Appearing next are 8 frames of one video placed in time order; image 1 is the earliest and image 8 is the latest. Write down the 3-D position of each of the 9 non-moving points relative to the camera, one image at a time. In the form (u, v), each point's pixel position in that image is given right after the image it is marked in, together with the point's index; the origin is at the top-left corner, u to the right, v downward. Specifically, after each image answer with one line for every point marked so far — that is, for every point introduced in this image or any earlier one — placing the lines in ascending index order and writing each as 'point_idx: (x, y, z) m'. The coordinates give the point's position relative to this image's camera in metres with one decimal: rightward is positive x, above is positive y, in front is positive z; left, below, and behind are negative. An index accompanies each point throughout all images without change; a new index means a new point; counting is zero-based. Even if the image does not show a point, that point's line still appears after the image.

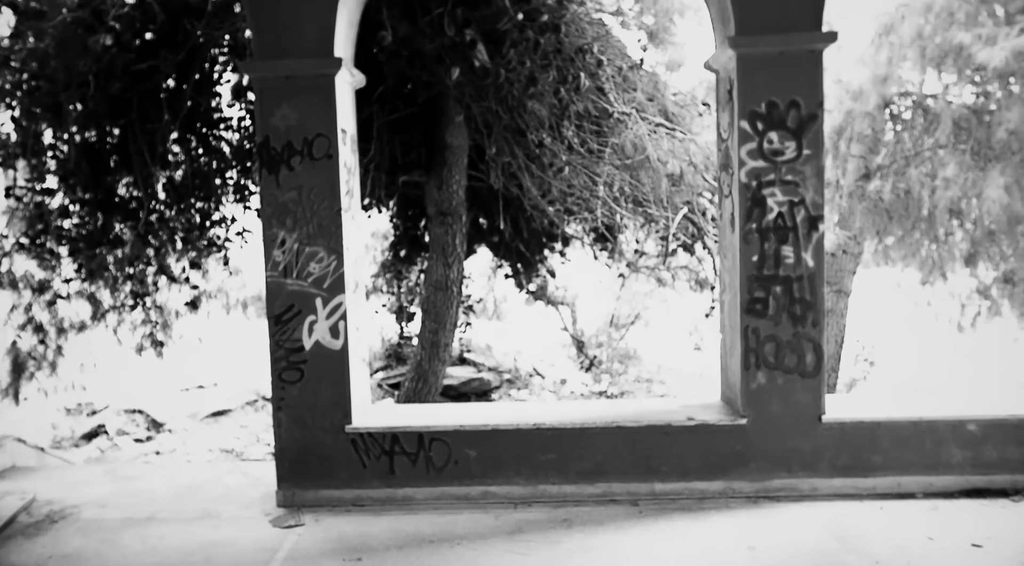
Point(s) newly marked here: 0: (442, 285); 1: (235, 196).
0: (-0.7, 0.0, +6.8) m
1: (-2.5, +0.8, +6.4) m
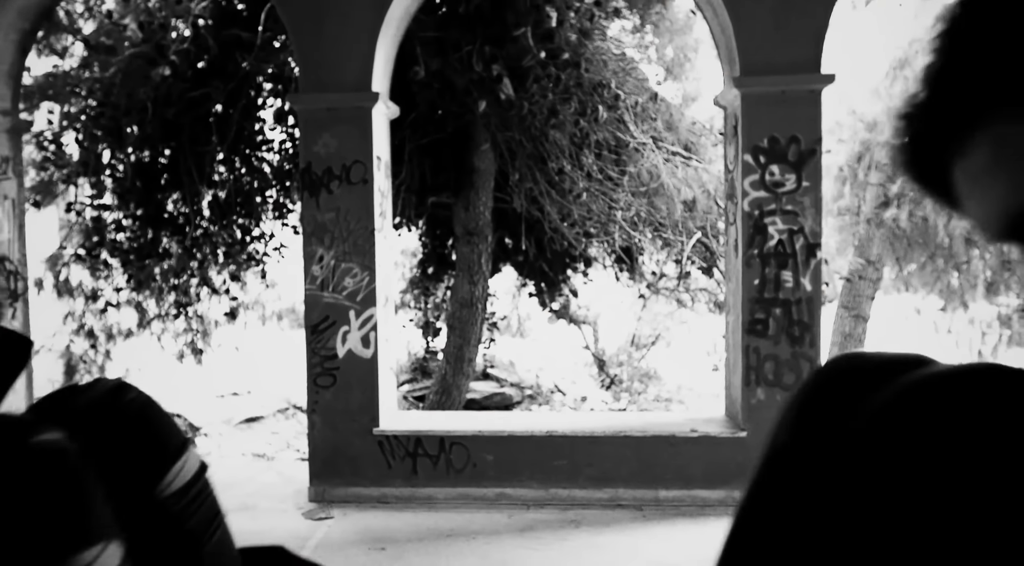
0: (-0.5, -0.2, +7.2) m
1: (-2.3, +0.7, +6.9) m
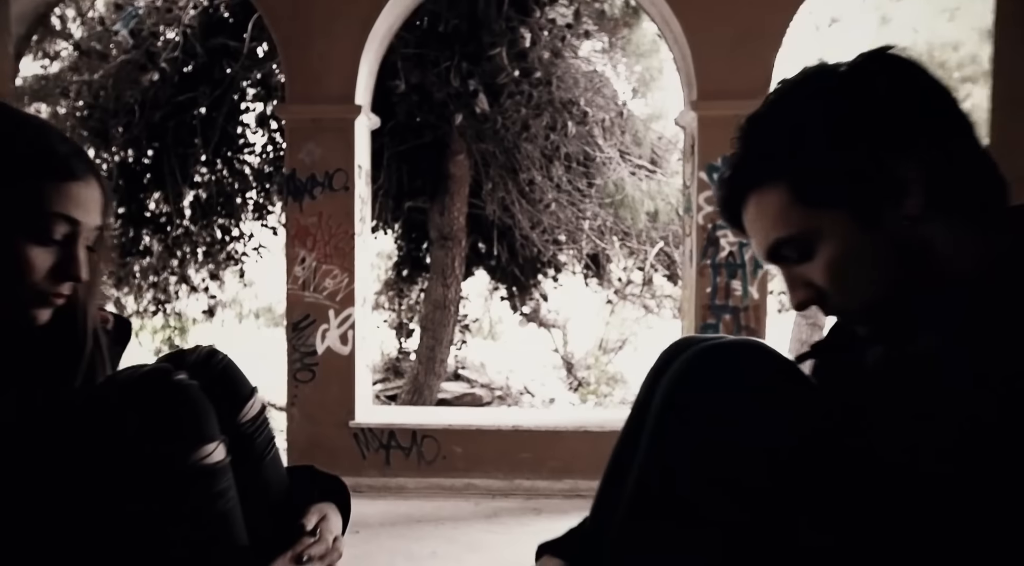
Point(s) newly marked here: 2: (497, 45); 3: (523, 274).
0: (-0.8, -0.2, +7.6) m
1: (-2.6, +0.7, +7.2) m
2: (-0.1, +2.2, +6.7) m
3: (+0.1, +0.1, +7.6) m
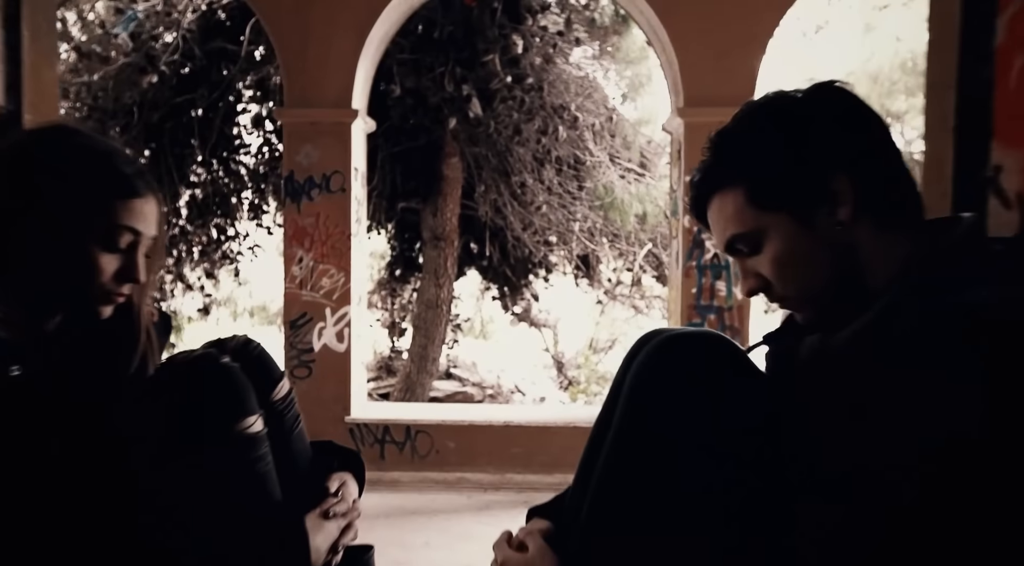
0: (-0.9, -0.2, +7.7) m
1: (-2.7, +0.7, +7.4) m
2: (-0.2, +2.2, +6.9) m
3: (0.0, +0.1, +7.7) m
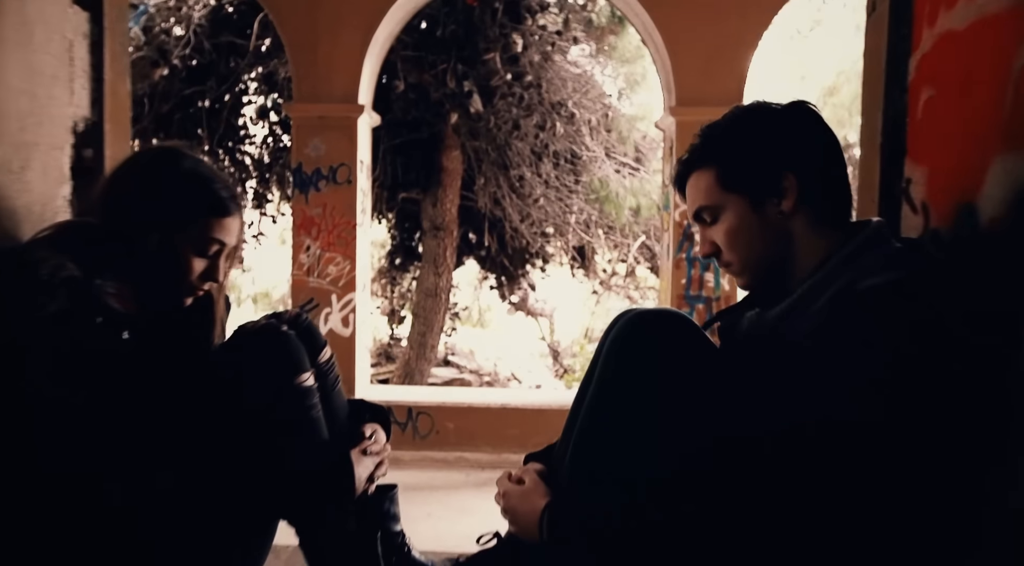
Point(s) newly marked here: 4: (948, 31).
0: (-0.9, -0.1, +8.0) m
1: (-2.7, +0.8, +7.6) m
2: (-0.2, +2.3, +7.1) m
3: (0.0, +0.2, +8.0) m
4: (+0.8, +0.5, +1.4) m
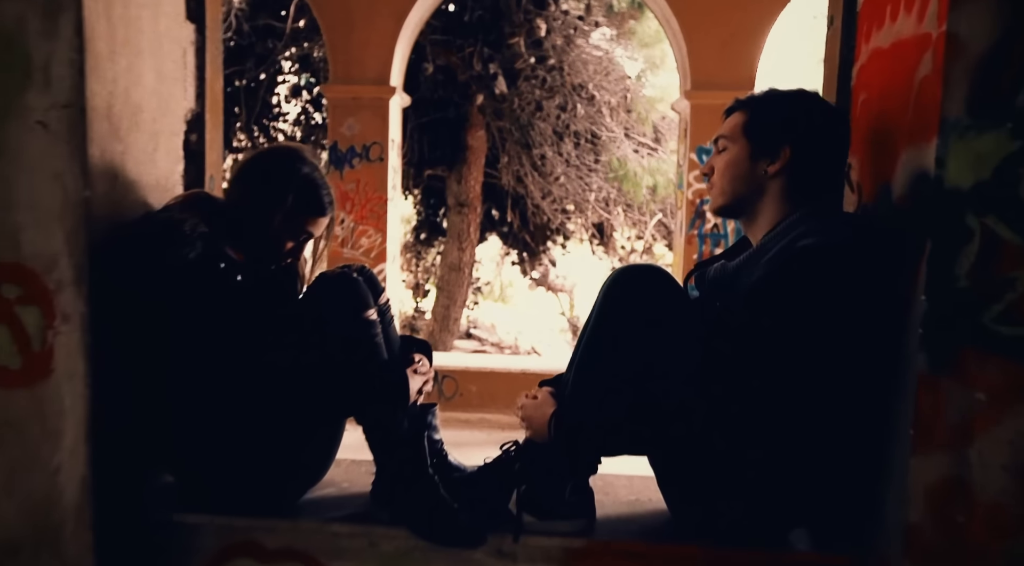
0: (-0.6, +0.2, +8.4) m
1: (-2.4, +1.2, +8.0) m
2: (0.0, +2.6, +7.4) m
3: (+0.3, +0.5, +8.4) m
4: (+0.9, +0.6, +1.7) m
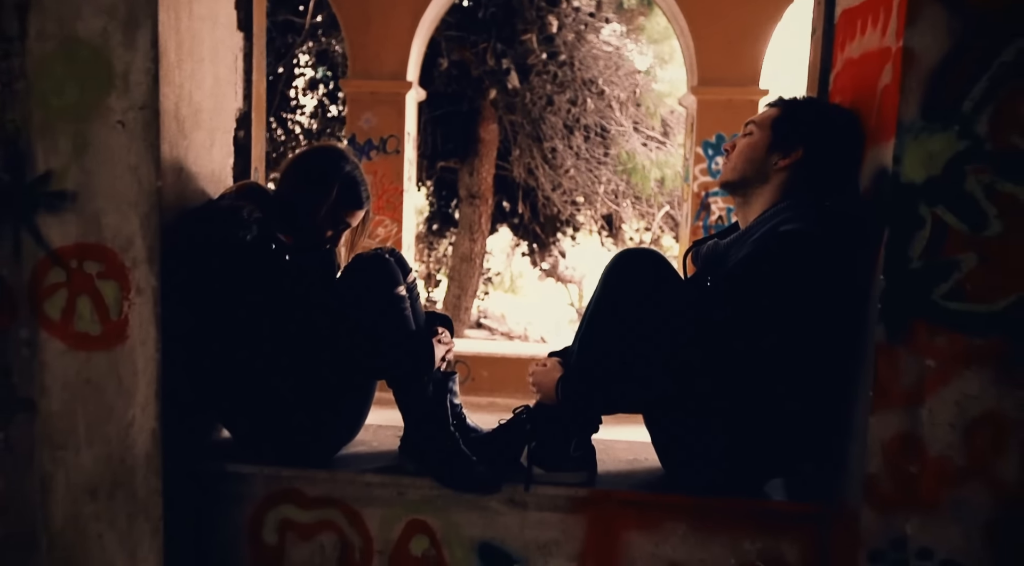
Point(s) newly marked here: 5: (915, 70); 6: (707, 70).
0: (-0.5, +0.3, +8.7) m
1: (-2.3, +1.3, +8.3) m
2: (+0.2, +2.7, +7.6) m
3: (+0.4, +0.6, +8.6) m
4: (+0.9, +0.6, +2.0) m
5: (+0.9, +0.5, +1.6) m
6: (+1.7, +1.9, +6.3) m
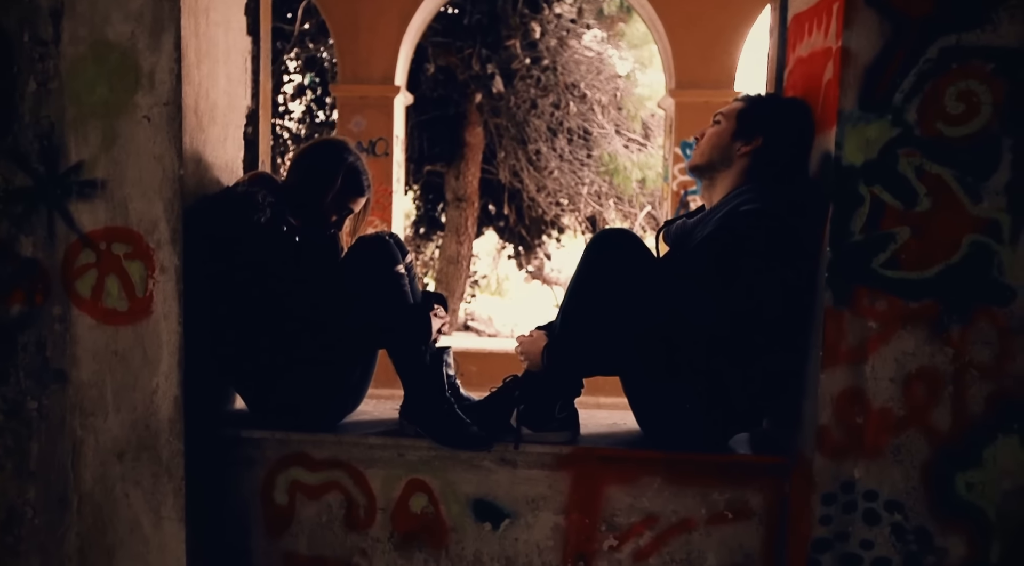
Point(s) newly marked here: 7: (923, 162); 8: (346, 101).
0: (-0.7, +0.3, +8.9) m
1: (-2.5, +1.3, +8.5) m
2: (0.0, +2.7, +7.9) m
3: (+0.2, +0.6, +8.8) m
4: (+0.9, +0.7, +2.2) m
5: (+0.9, +0.6, +1.9) m
6: (+1.6, +1.9, +6.5) m
7: (+1.1, +0.3, +1.9) m
8: (-1.6, +1.7, +6.8) m
